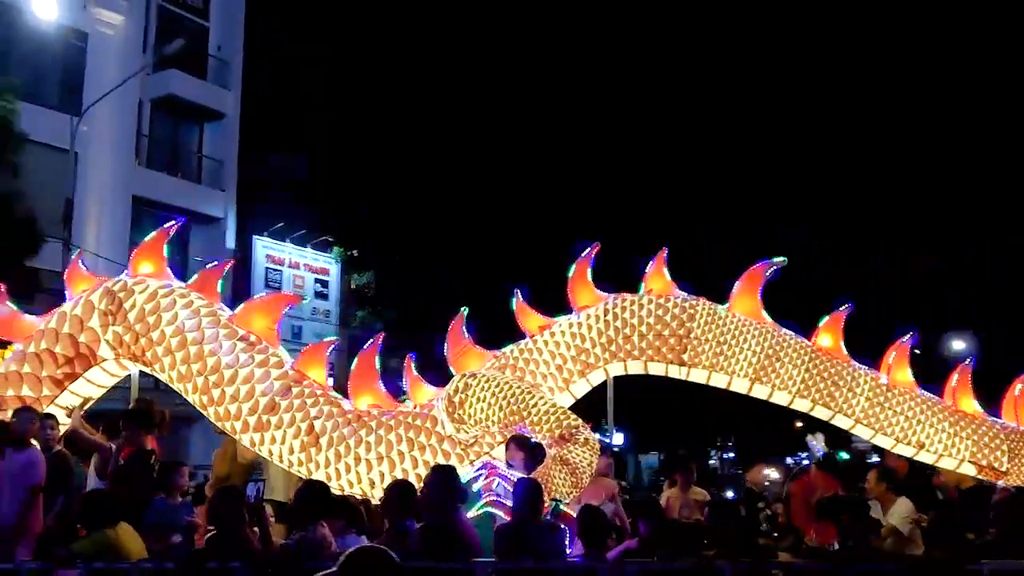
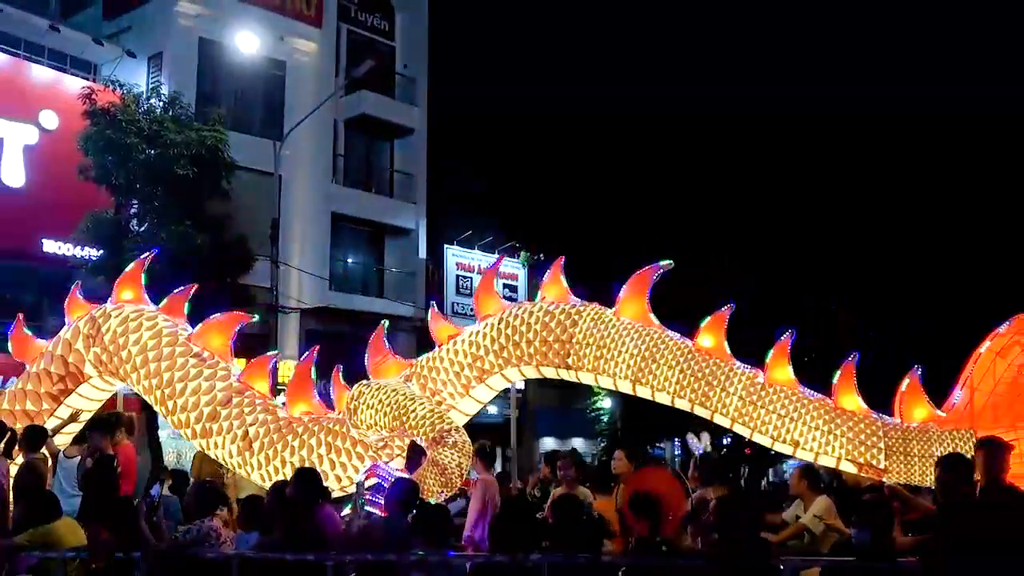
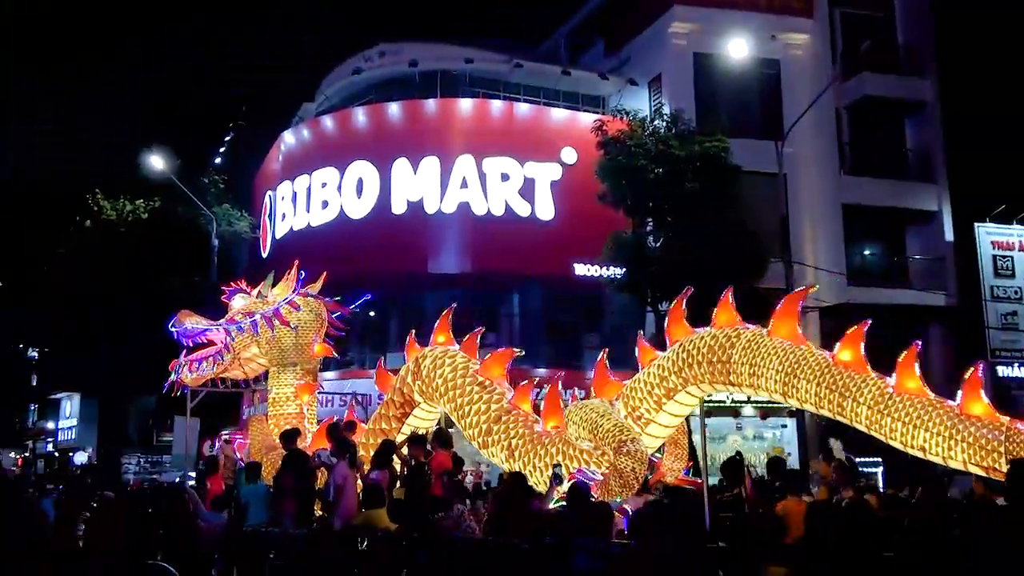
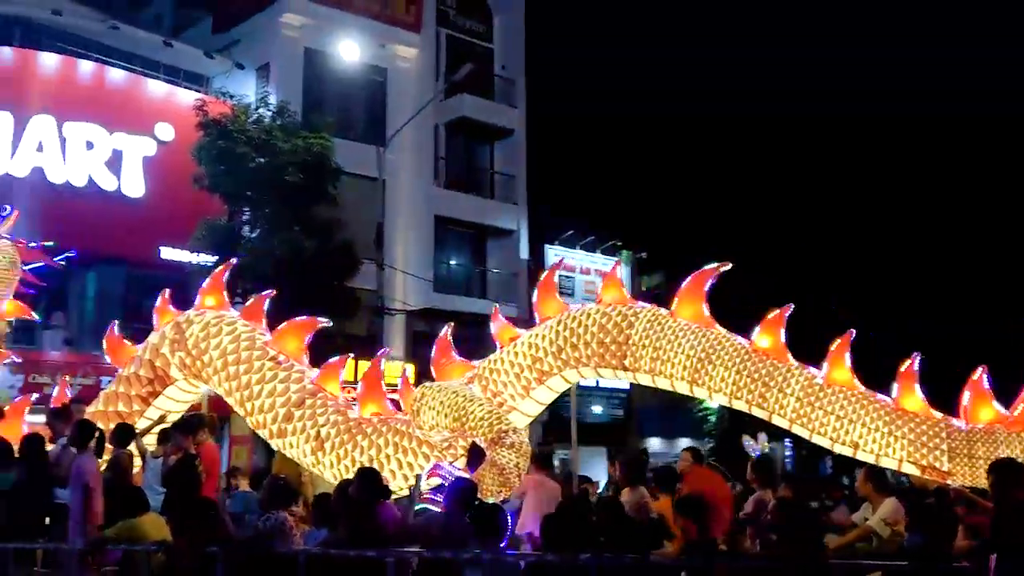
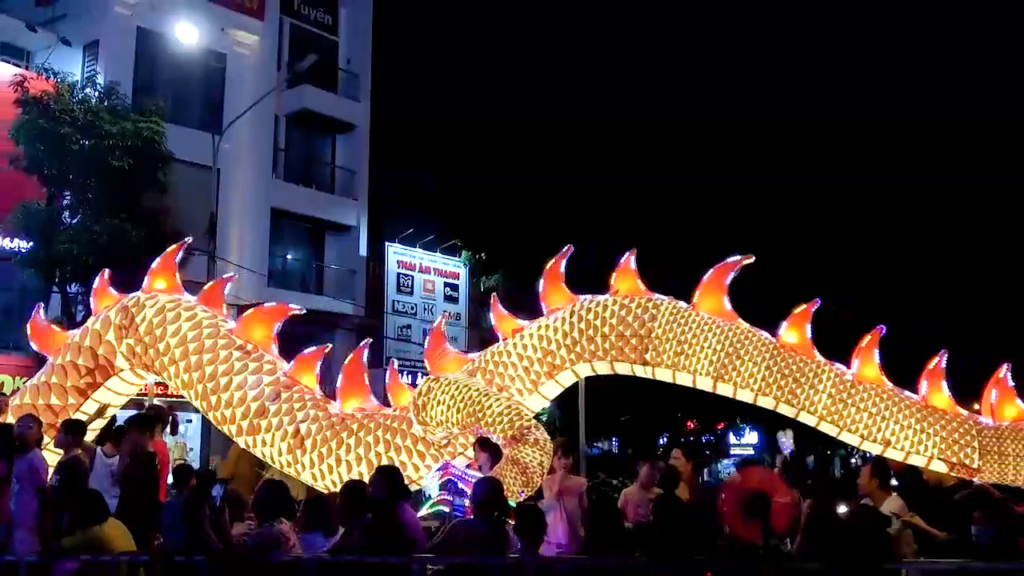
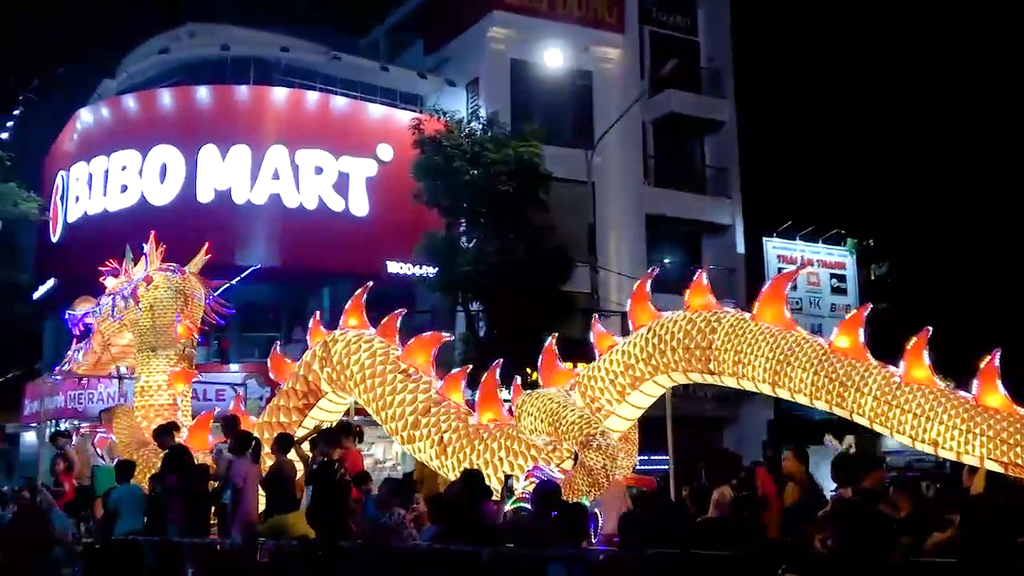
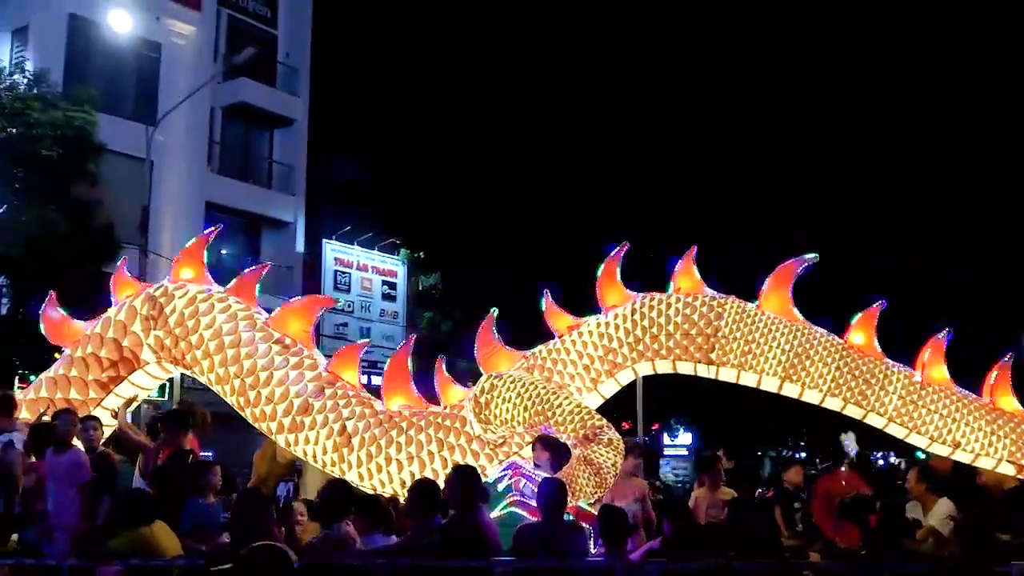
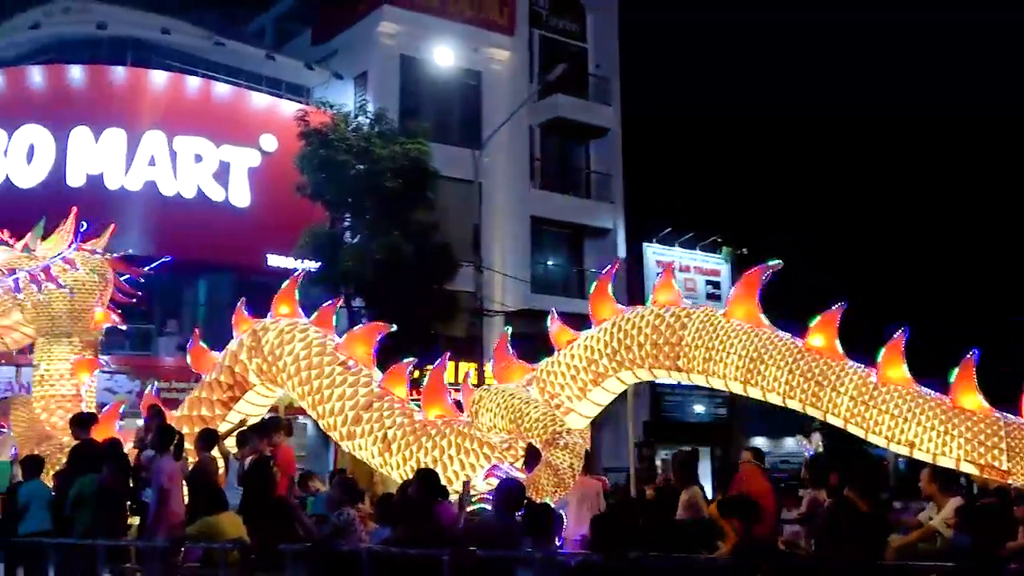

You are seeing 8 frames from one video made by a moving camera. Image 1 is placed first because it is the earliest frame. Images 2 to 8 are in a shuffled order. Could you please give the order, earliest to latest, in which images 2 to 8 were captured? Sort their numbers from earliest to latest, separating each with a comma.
7, 5, 2, 4, 8, 6, 3
